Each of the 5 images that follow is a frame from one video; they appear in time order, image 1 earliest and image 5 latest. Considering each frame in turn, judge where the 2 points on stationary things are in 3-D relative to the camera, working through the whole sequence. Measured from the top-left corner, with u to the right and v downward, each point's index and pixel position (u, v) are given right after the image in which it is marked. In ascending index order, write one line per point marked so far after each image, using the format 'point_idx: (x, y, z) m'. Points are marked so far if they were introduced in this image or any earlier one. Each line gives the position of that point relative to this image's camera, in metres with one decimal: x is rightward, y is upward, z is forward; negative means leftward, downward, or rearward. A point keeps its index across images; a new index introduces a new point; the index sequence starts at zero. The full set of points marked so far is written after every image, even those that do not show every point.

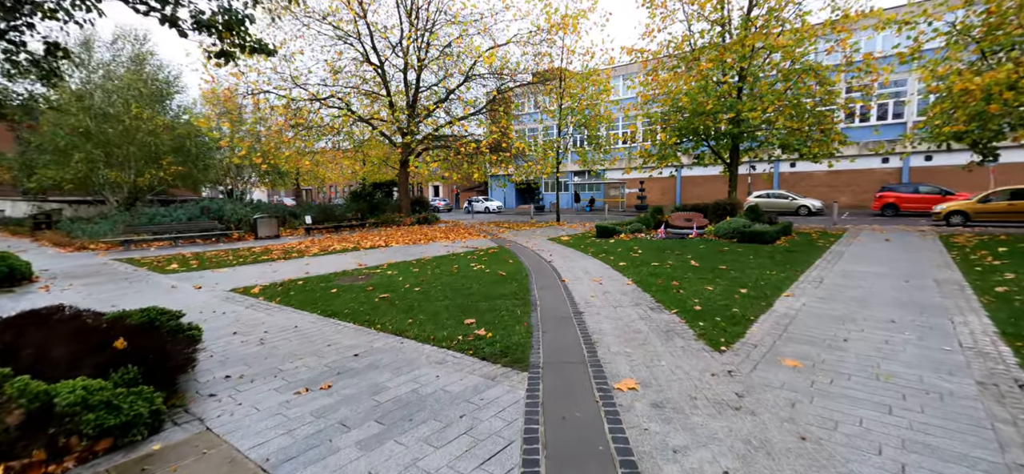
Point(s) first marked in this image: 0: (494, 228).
0: (-0.7, +0.3, +17.2) m
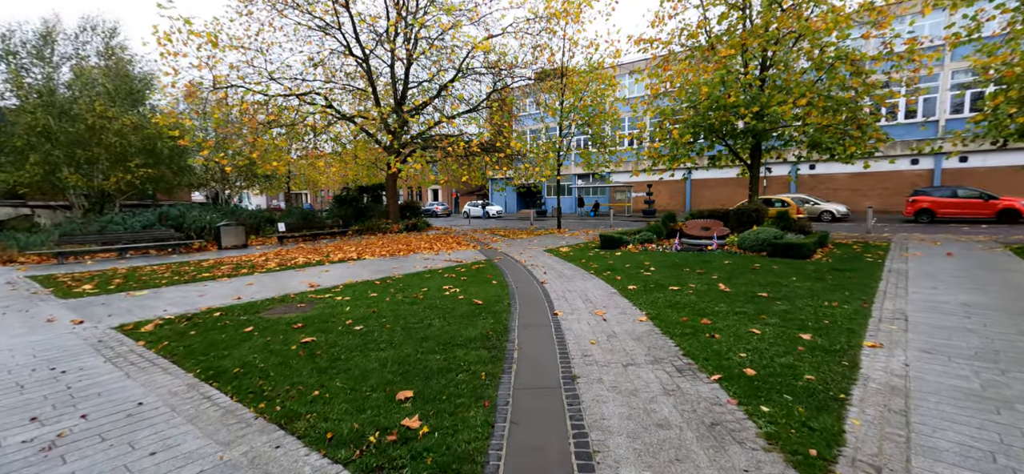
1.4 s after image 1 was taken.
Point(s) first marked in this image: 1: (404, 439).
0: (-0.9, 0.0, +15.6) m
1: (-0.6, -1.2, +2.5) m
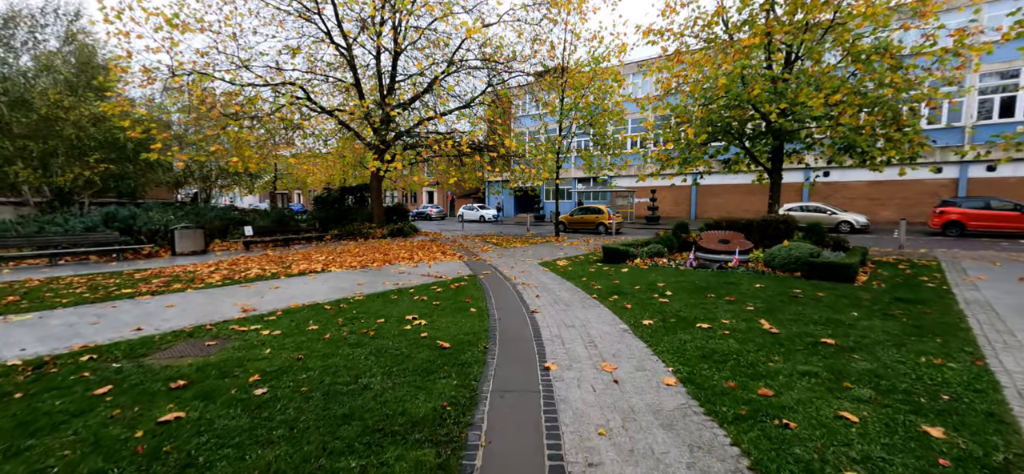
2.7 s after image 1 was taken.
0: (-1.2, -0.3, +14.2) m
1: (-0.9, -1.4, +1.1) m
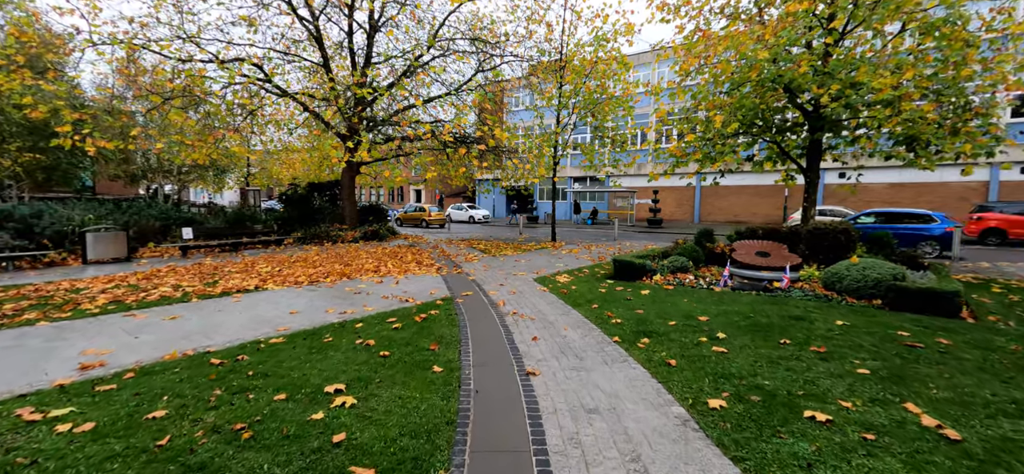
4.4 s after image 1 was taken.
0: (-1.4, -0.4, +12.1) m
1: (-0.9, -1.6, -1.0) m
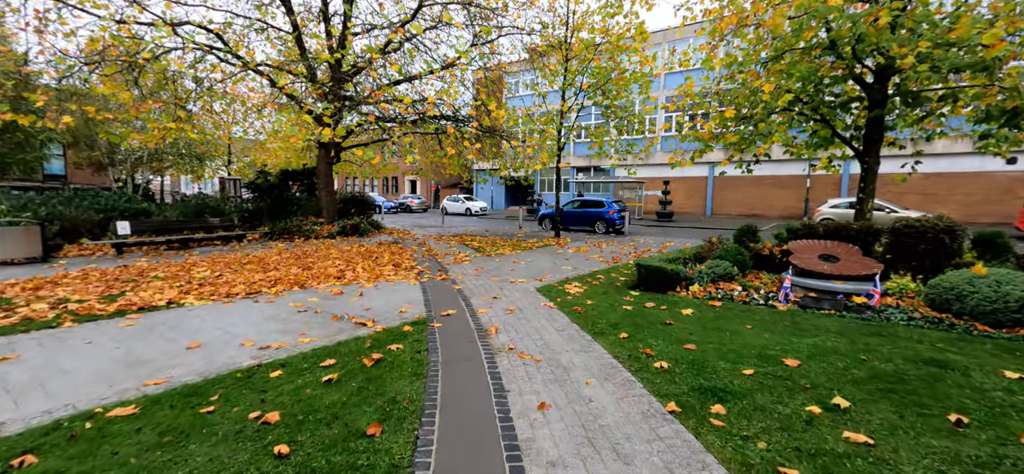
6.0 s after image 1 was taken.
0: (-1.5, -0.3, +10.4) m
1: (-1.0, -1.7, -2.7) m
